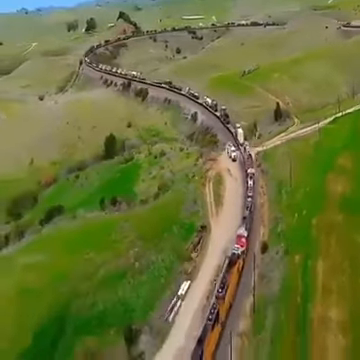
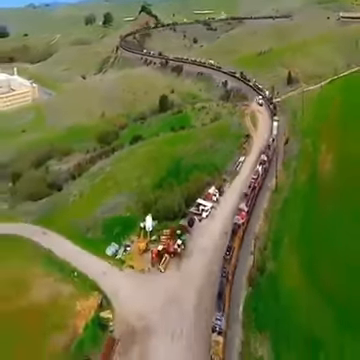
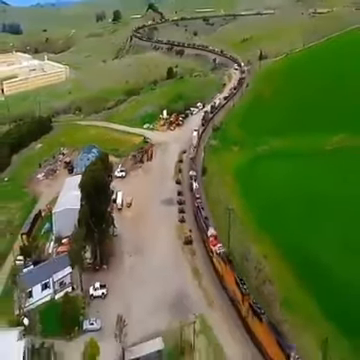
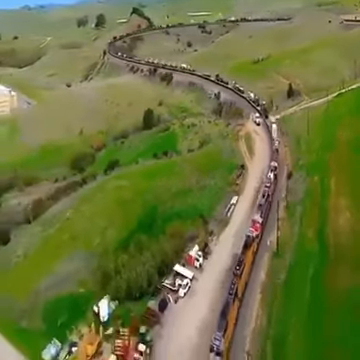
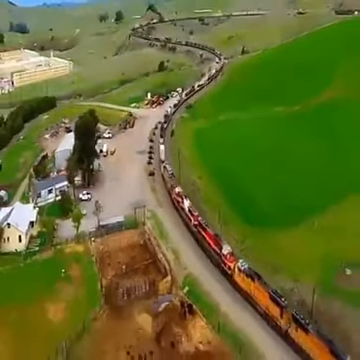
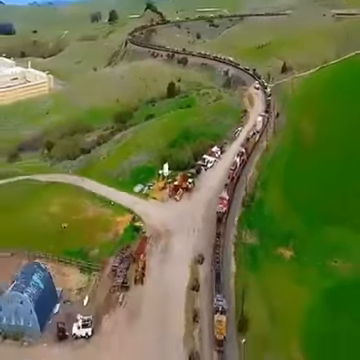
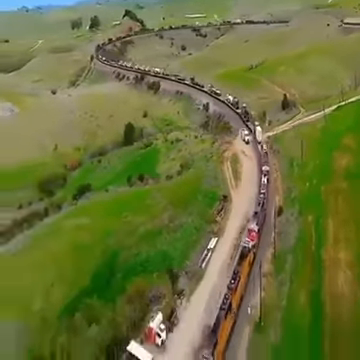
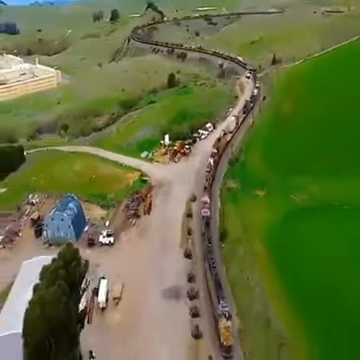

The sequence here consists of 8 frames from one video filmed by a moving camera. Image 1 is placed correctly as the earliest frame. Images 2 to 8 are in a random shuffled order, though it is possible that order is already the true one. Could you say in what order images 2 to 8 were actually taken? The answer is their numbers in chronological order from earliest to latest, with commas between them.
7, 4, 2, 6, 8, 3, 5
